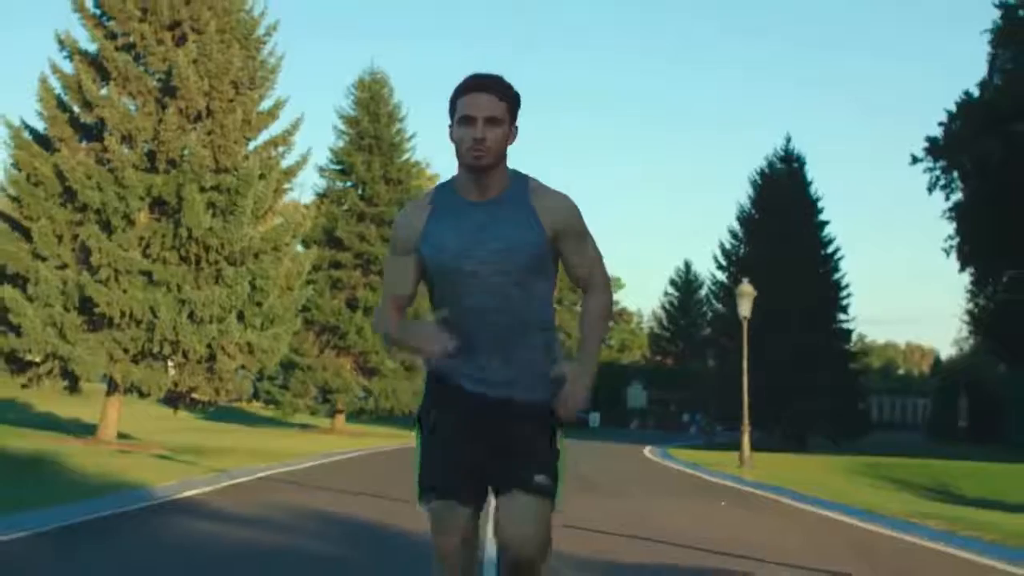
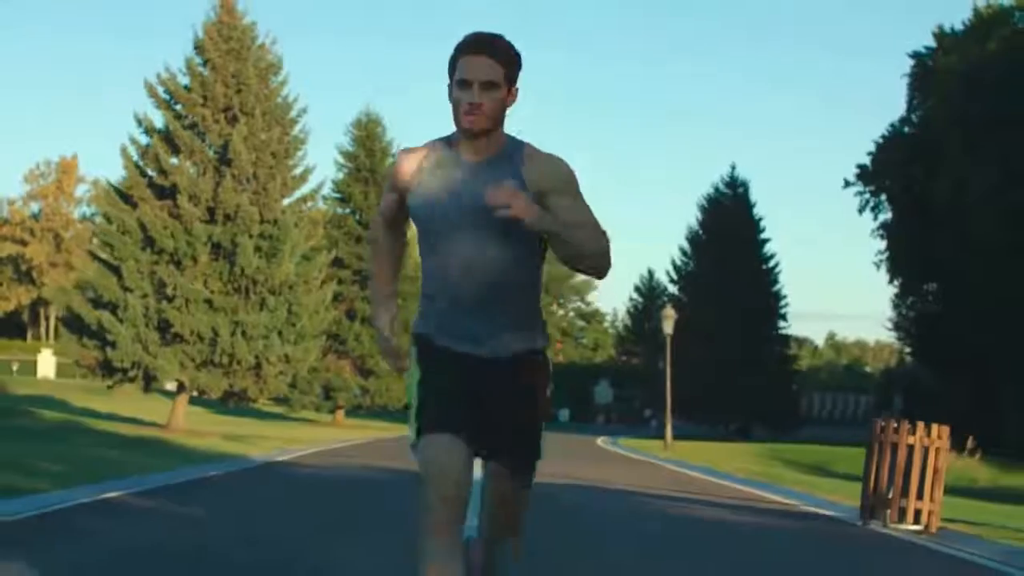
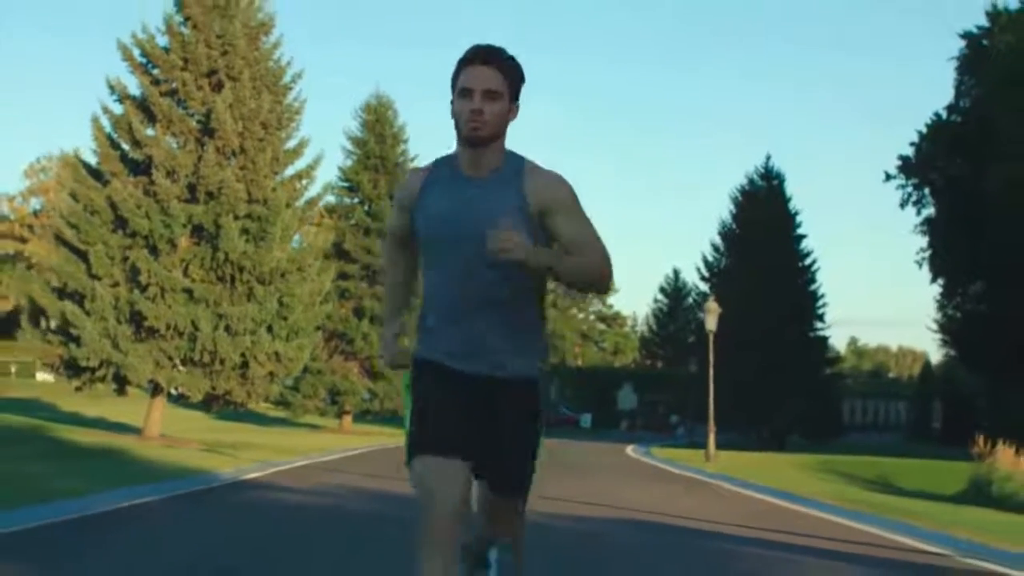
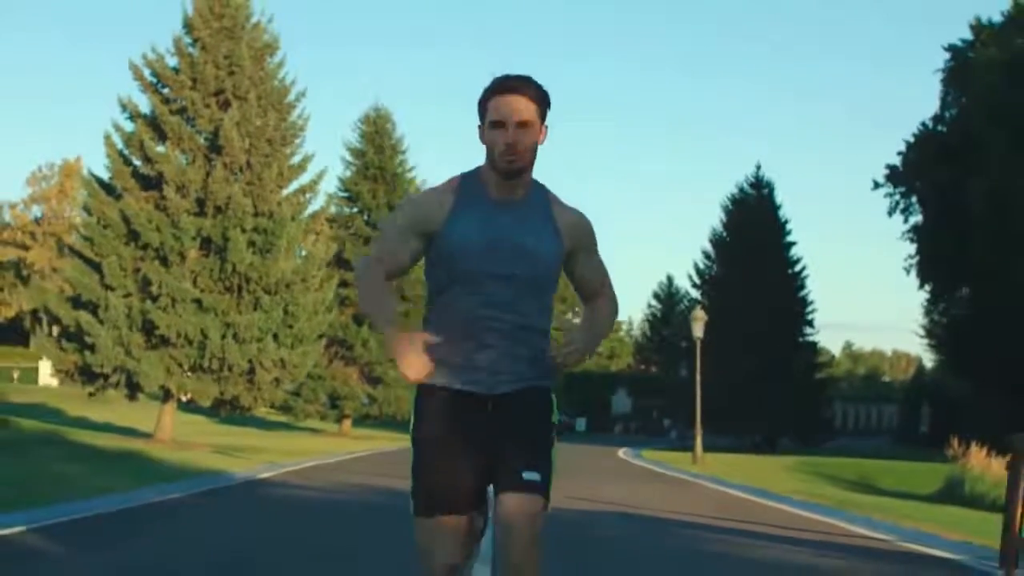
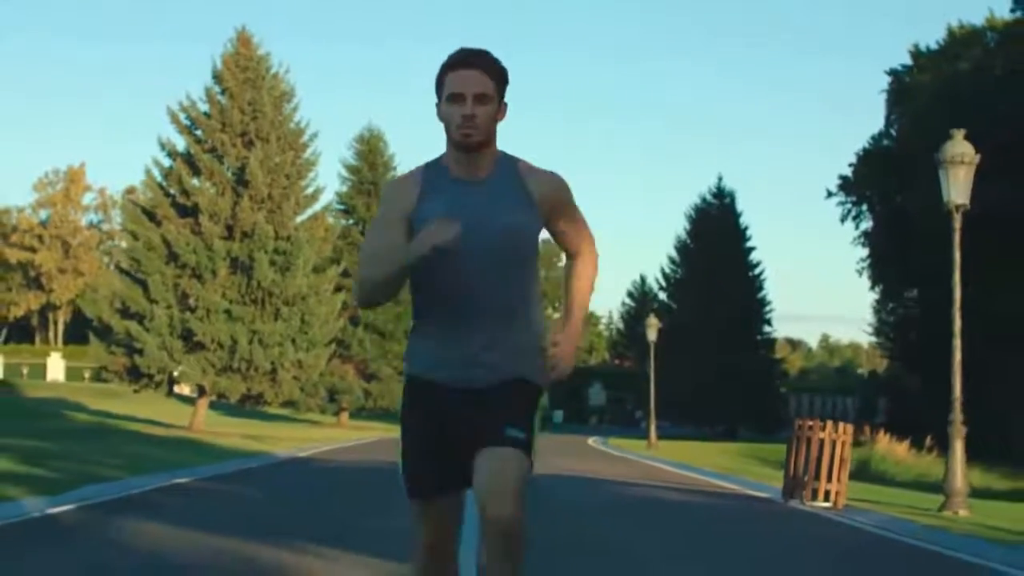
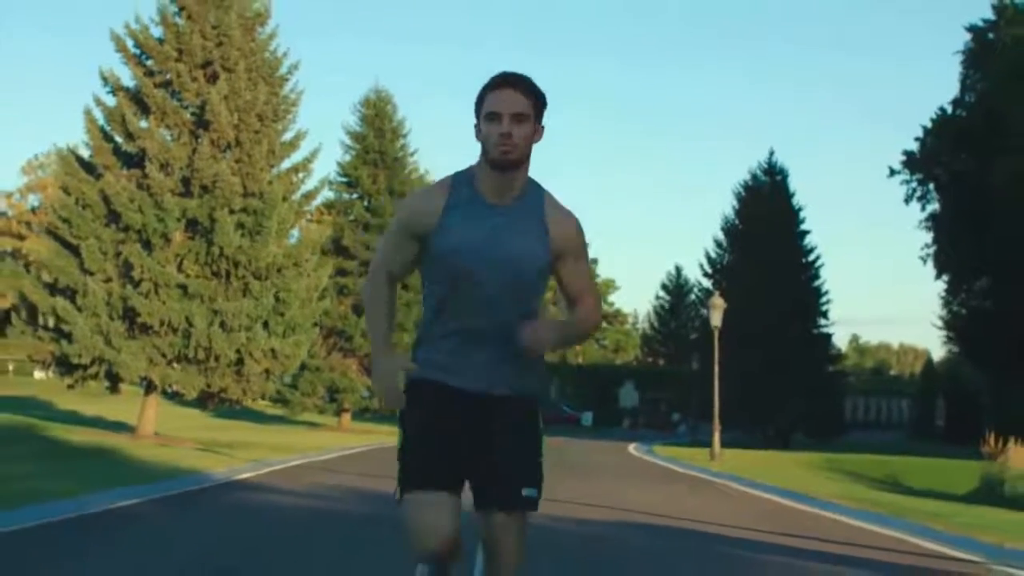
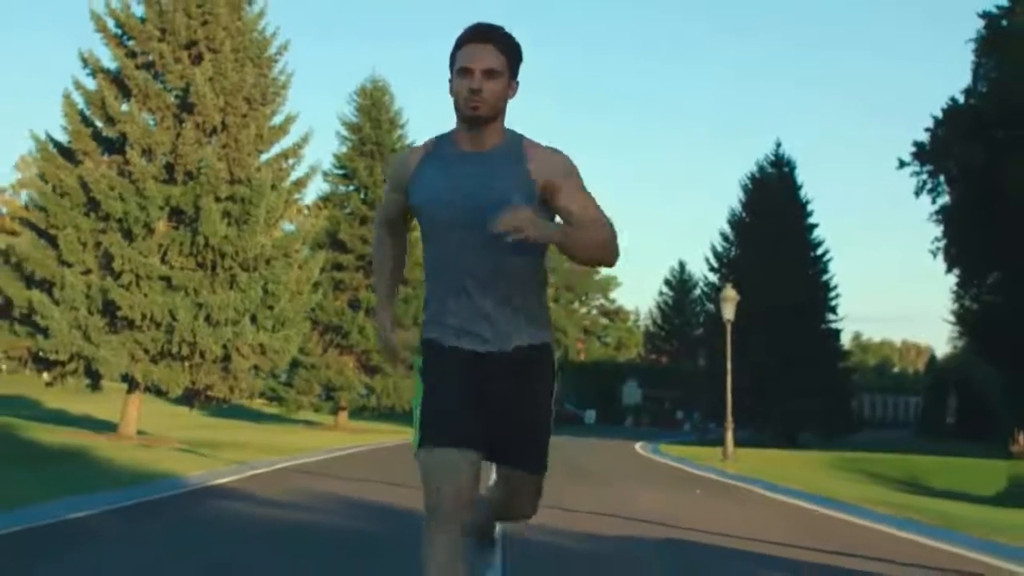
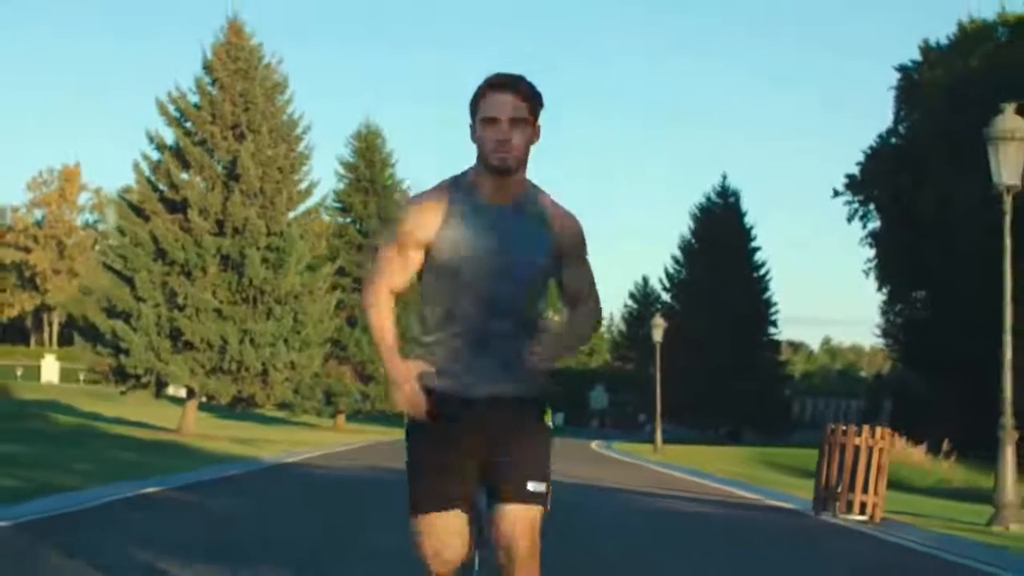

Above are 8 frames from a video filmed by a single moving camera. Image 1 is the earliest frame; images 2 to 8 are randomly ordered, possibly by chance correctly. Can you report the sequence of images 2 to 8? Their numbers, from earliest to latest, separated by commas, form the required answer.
7, 6, 3, 4, 2, 8, 5
